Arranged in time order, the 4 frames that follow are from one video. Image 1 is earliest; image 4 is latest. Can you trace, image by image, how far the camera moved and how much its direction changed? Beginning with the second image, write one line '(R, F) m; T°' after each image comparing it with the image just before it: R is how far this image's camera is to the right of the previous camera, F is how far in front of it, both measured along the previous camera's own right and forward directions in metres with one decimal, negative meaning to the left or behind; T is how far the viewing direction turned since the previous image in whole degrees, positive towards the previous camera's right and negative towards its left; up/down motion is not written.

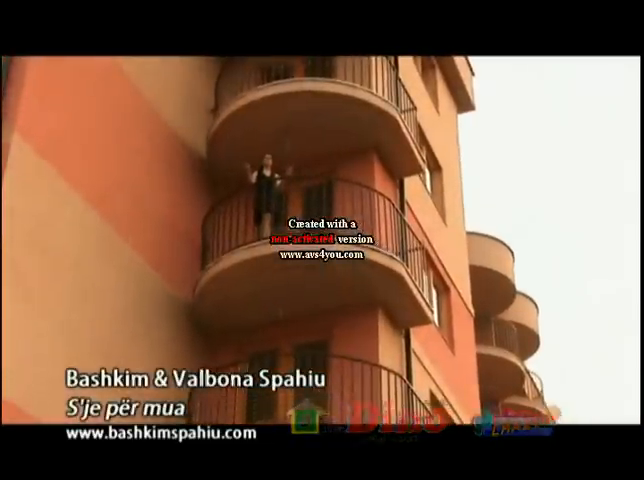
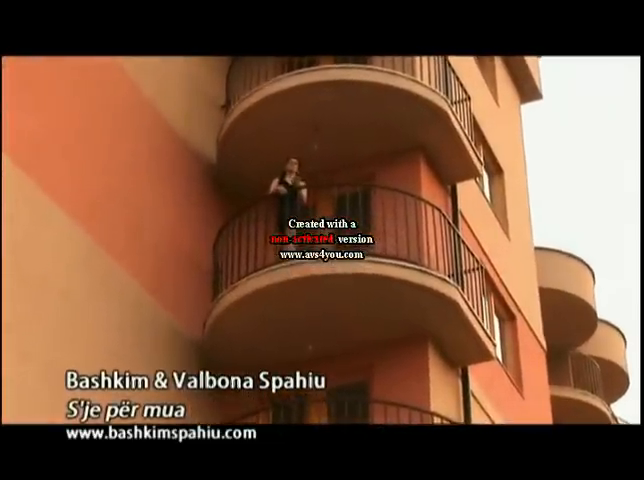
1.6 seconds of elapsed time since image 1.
(-0.2, +3.4) m; 0°
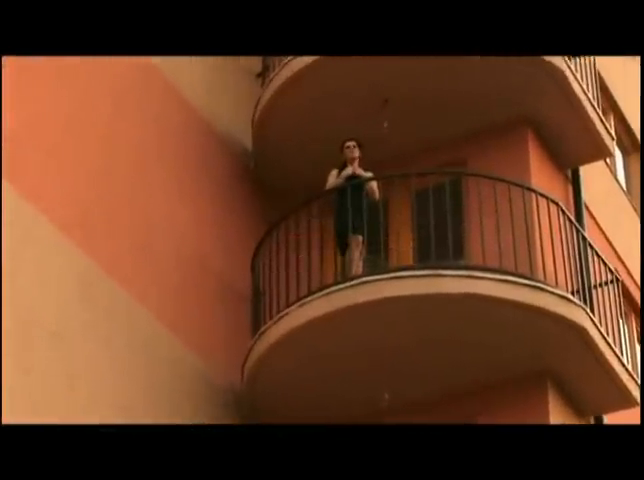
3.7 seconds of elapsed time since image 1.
(-0.2, +4.2) m; -1°
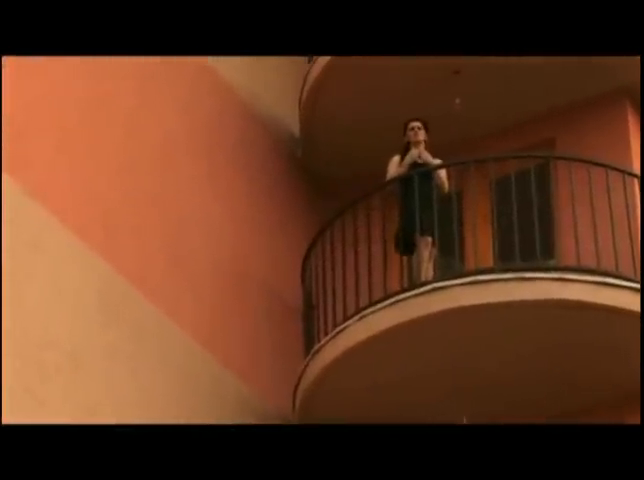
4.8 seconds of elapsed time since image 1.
(+0.1, +1.9) m; -2°
